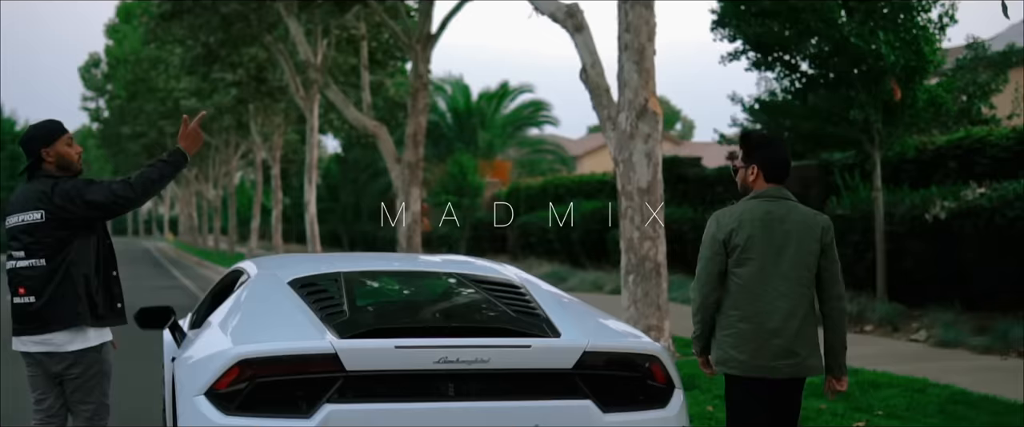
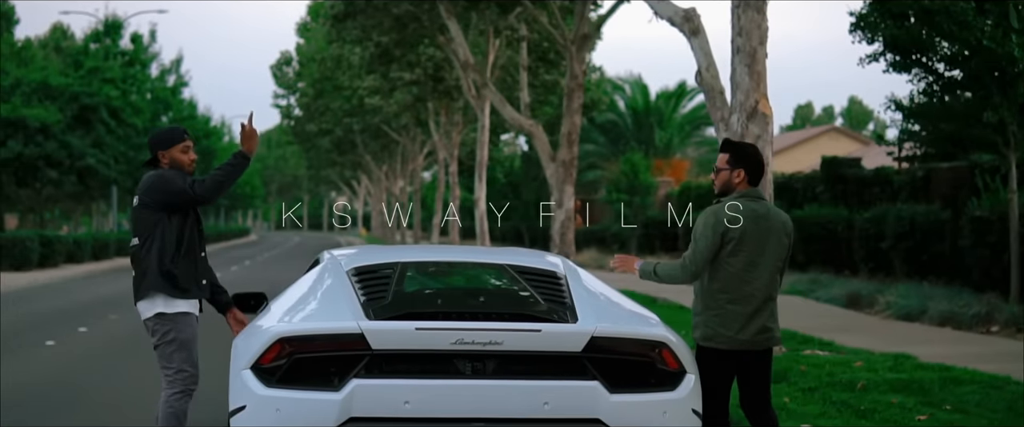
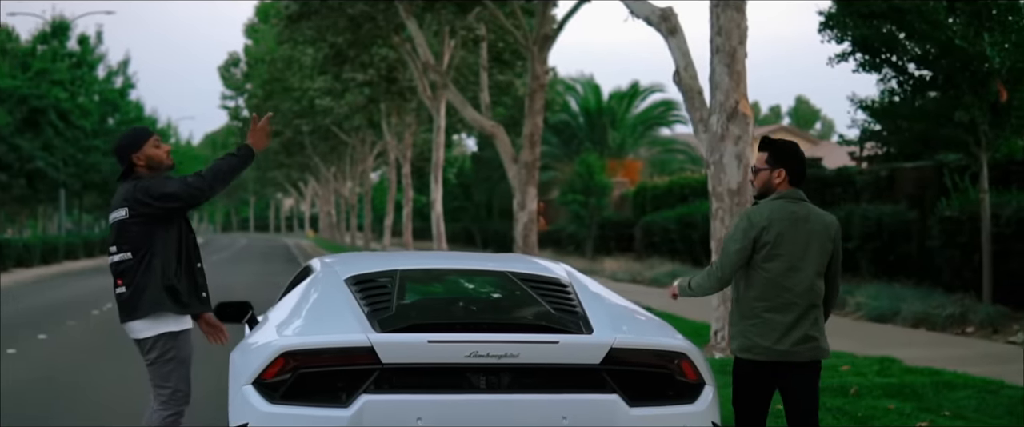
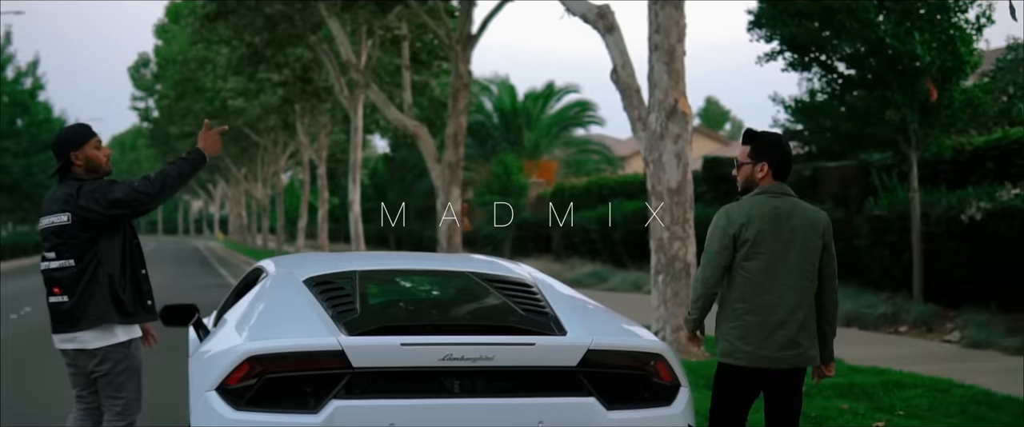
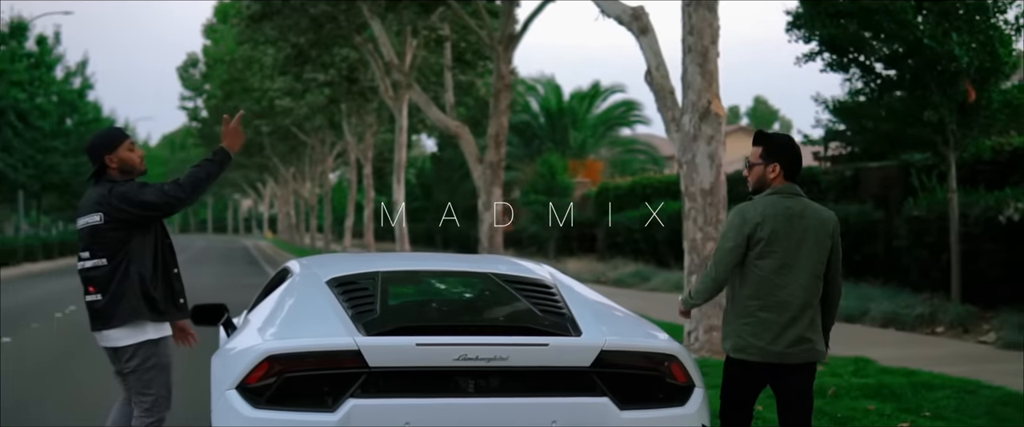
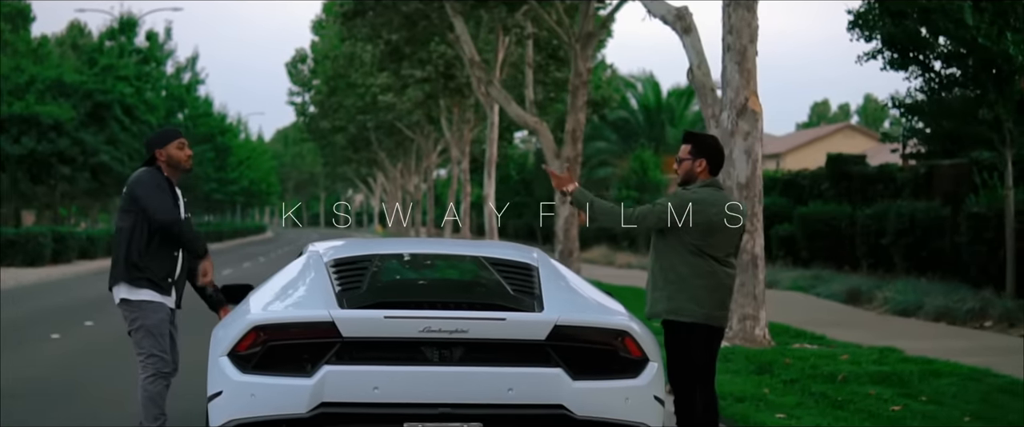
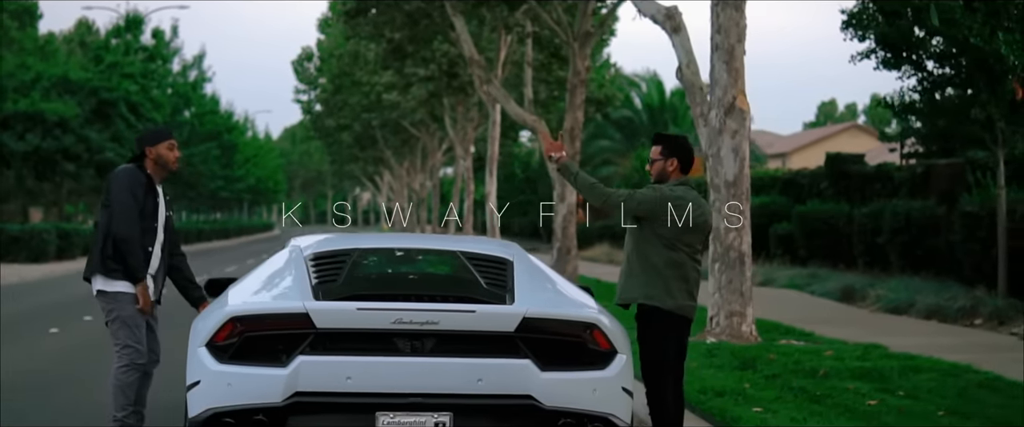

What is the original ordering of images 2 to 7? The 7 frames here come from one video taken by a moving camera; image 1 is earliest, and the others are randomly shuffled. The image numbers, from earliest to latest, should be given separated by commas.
4, 5, 3, 2, 6, 7
